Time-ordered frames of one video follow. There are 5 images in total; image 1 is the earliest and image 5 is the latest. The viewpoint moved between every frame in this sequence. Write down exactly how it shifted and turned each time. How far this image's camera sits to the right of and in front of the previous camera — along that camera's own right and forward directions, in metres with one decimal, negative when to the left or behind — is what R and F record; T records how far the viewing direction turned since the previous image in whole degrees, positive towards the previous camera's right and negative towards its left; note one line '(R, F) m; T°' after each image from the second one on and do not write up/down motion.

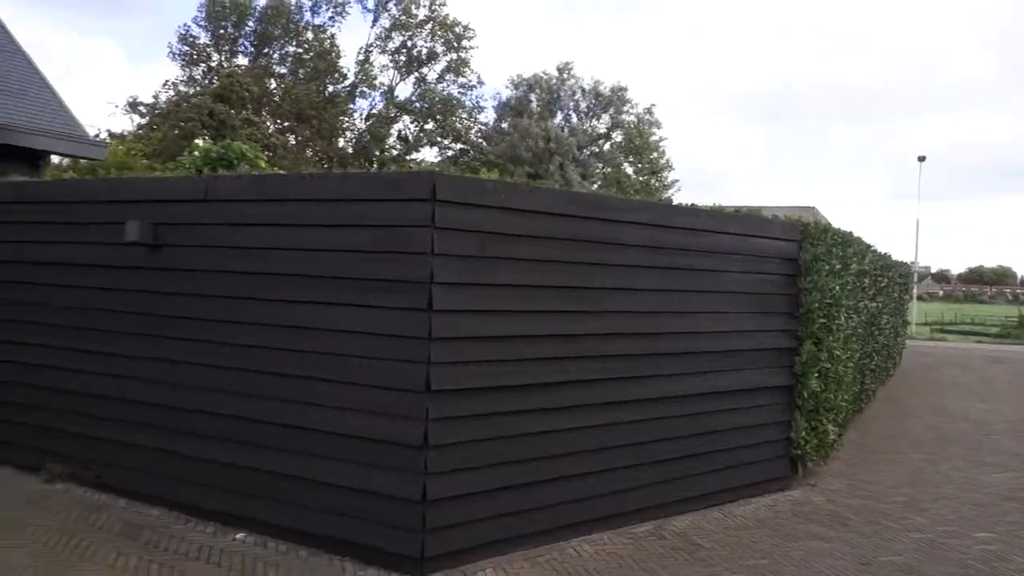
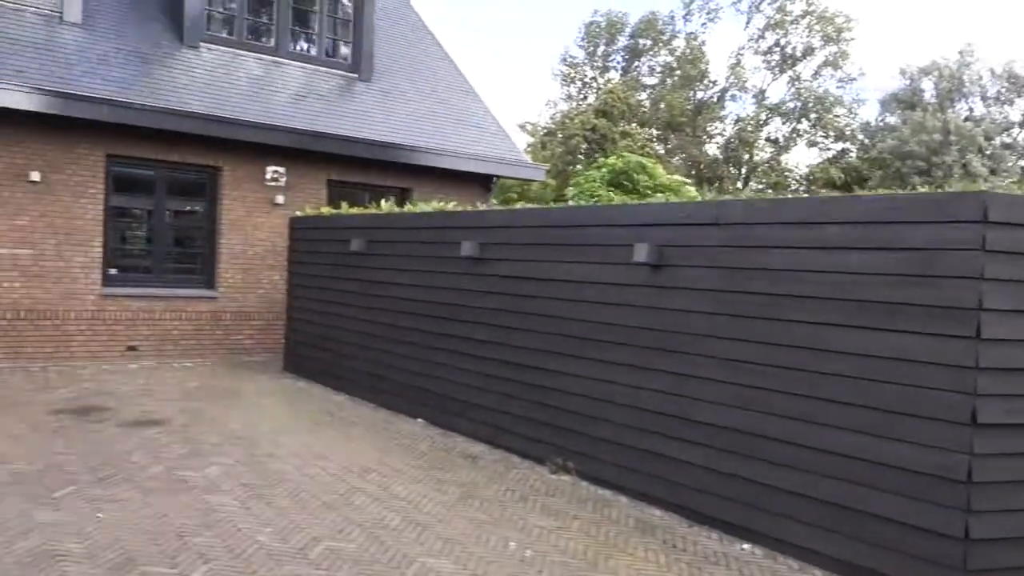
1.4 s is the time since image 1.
(-0.8, -0.3) m; -24°
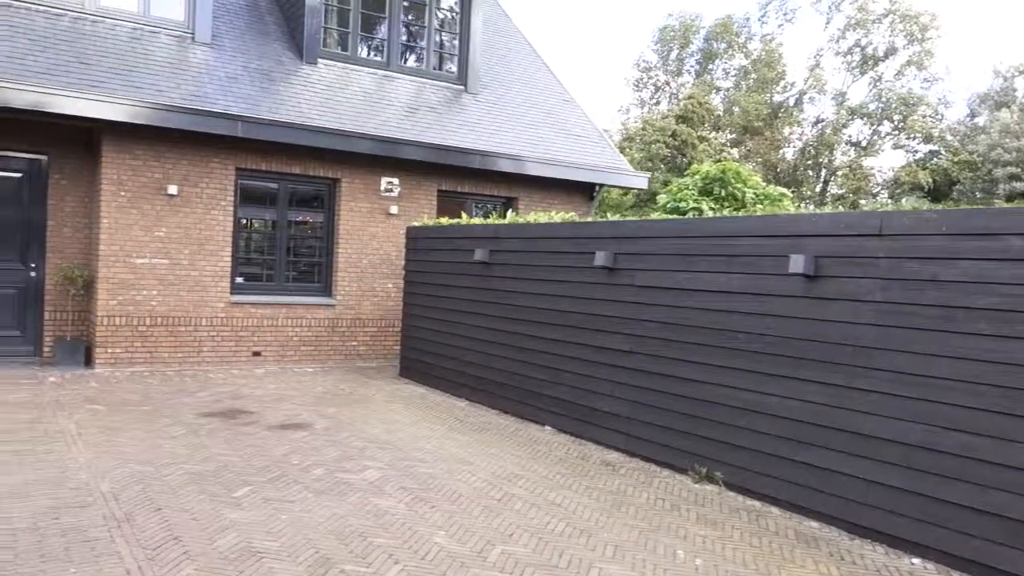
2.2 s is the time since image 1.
(-0.6, -0.1) m; -5°
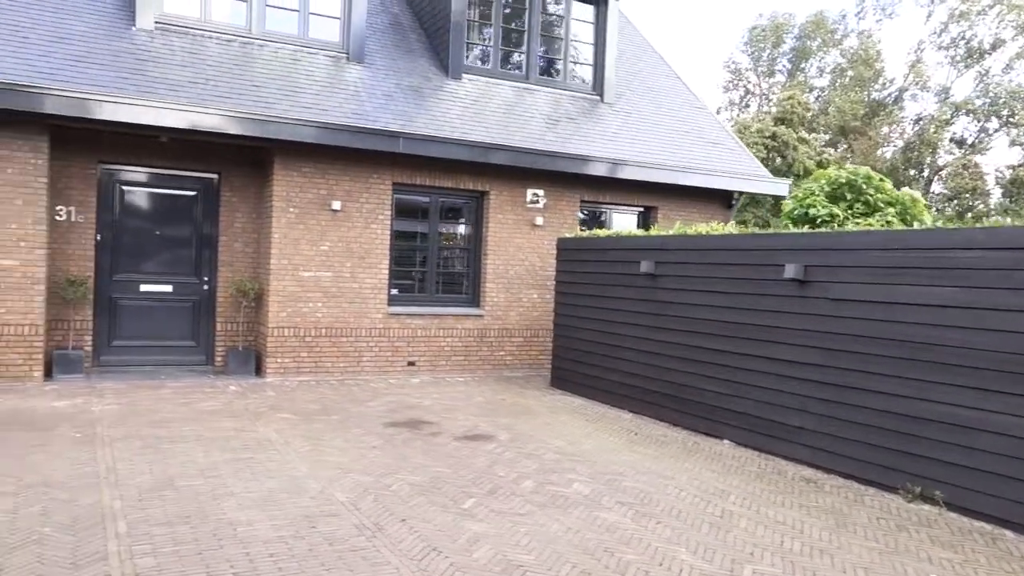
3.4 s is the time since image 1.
(-0.9, -0.1) m; -5°
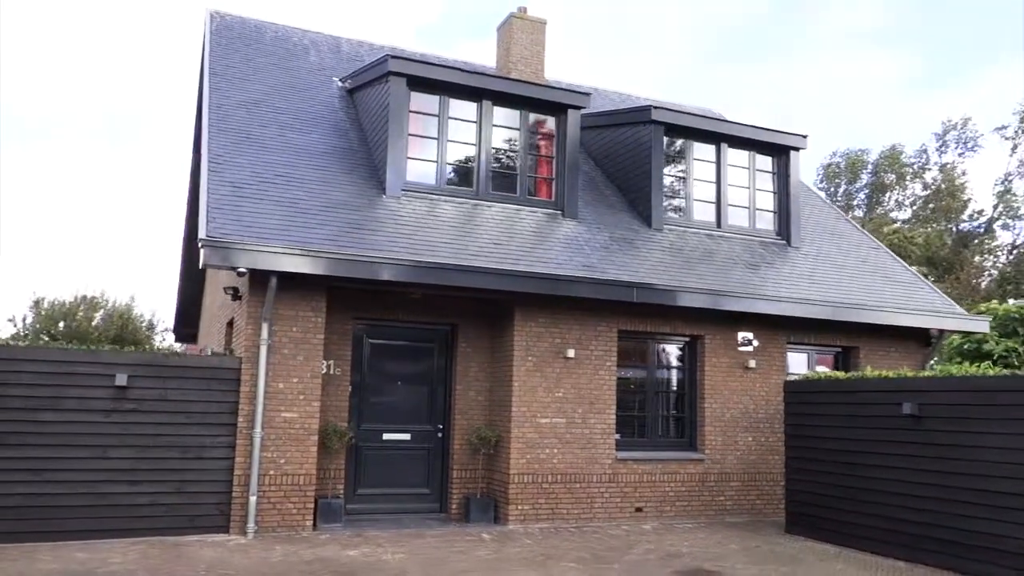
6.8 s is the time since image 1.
(-2.1, -0.4) m; -4°
